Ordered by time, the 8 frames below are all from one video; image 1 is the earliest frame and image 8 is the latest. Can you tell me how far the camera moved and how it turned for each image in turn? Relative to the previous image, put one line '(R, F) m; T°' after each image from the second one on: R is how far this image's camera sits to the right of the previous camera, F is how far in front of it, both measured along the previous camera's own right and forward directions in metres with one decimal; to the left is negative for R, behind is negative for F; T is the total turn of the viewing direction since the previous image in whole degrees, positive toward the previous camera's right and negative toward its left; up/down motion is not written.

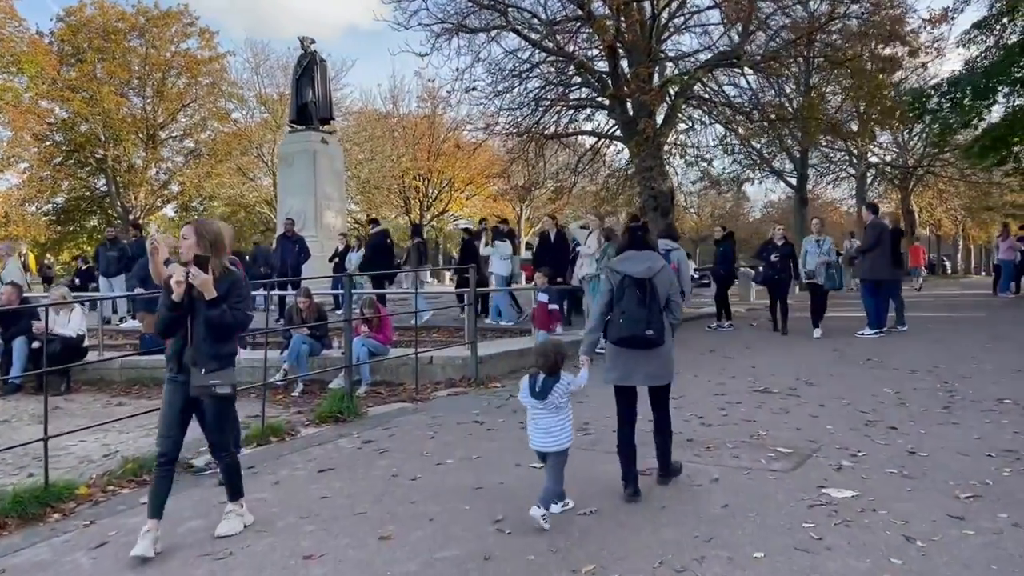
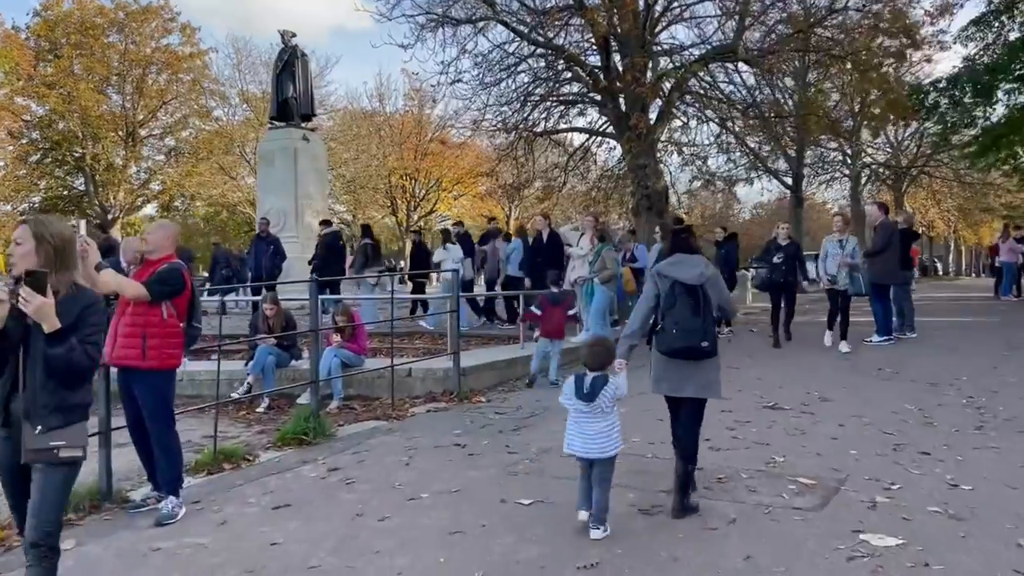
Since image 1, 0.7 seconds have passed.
(0.0, +0.8) m; +1°
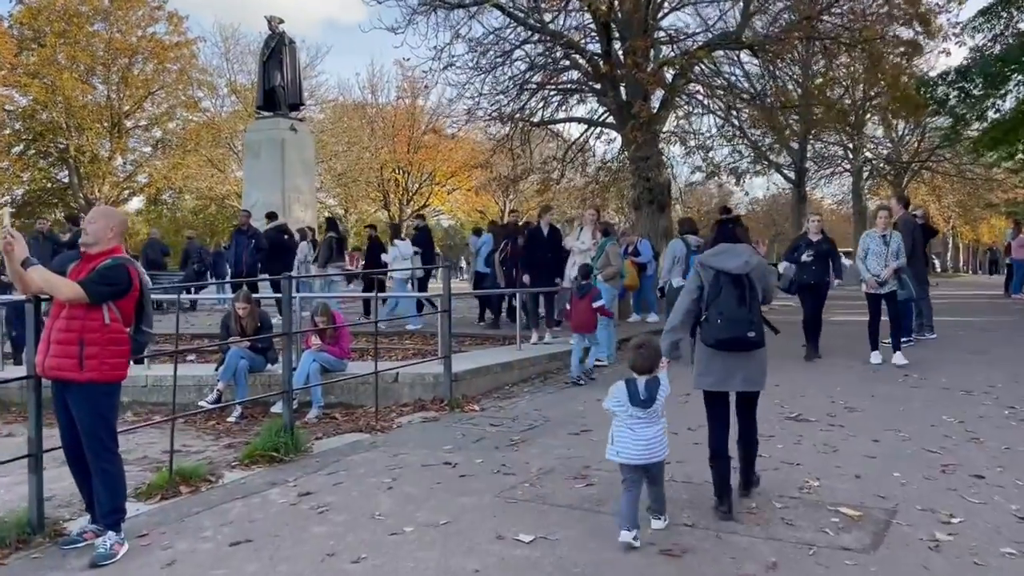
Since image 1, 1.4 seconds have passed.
(0.0, +0.8) m; 0°
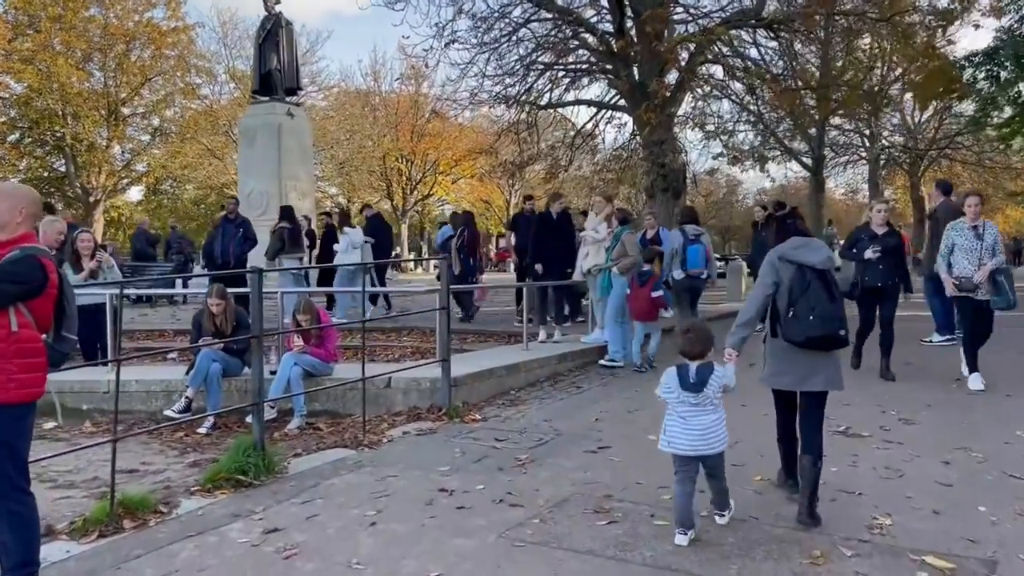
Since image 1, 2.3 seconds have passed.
(0.0, +1.0) m; 0°
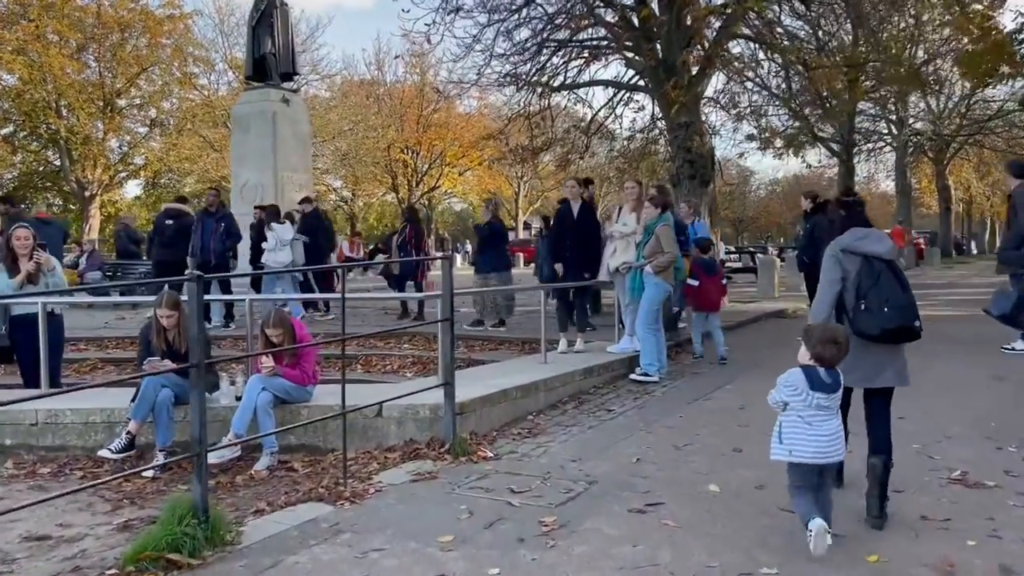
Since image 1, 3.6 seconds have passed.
(-0.1, +1.5) m; -1°
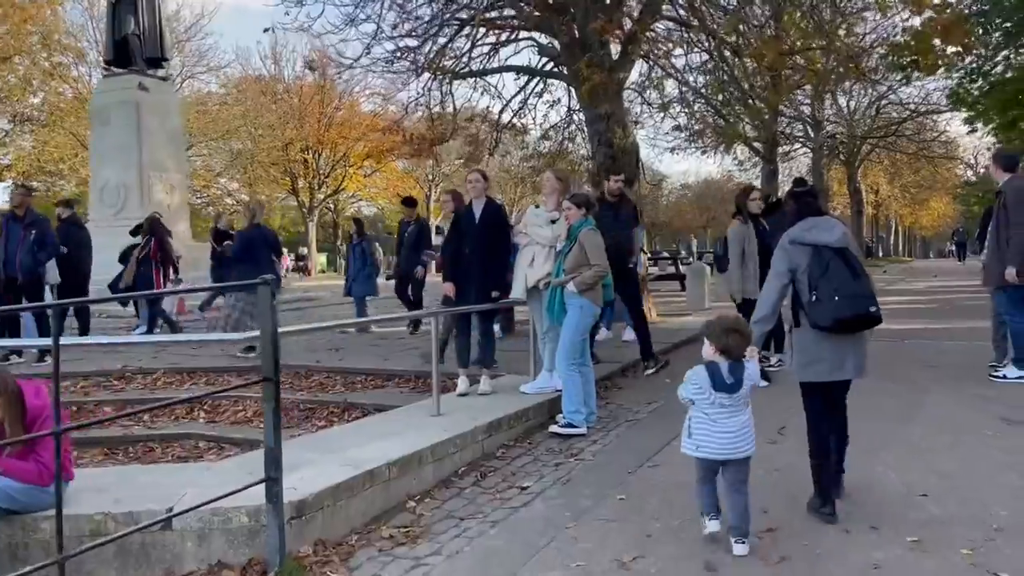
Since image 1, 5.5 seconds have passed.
(+0.3, +2.1) m; +6°
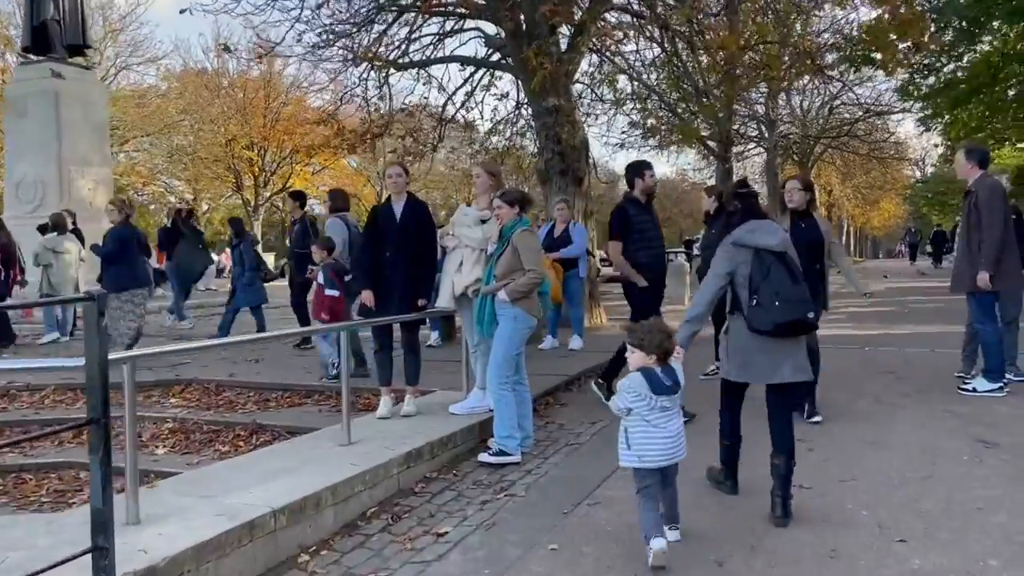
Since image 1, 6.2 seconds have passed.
(+0.2, +0.8) m; +3°
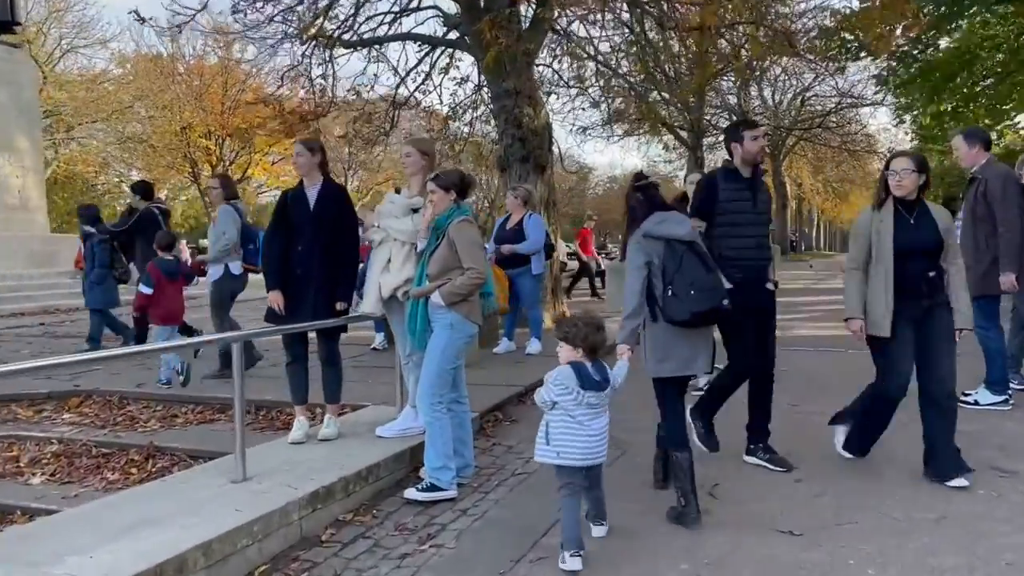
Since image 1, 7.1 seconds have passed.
(+0.2, +0.9) m; +2°
